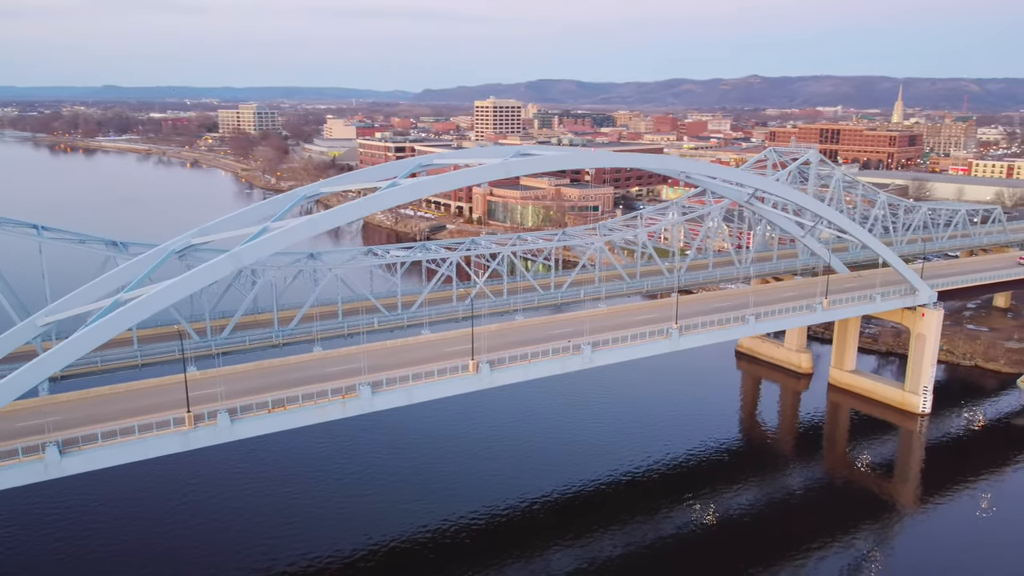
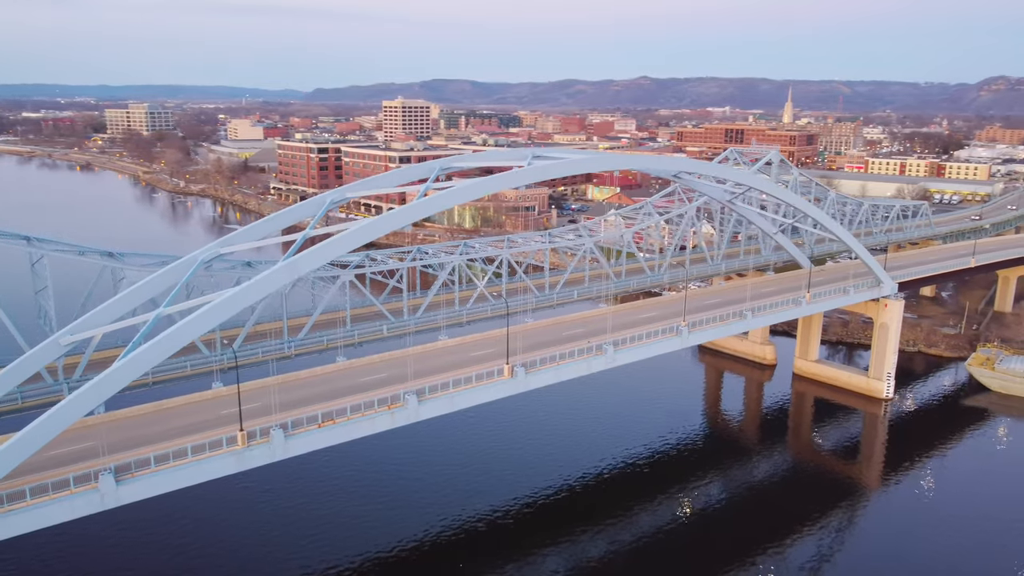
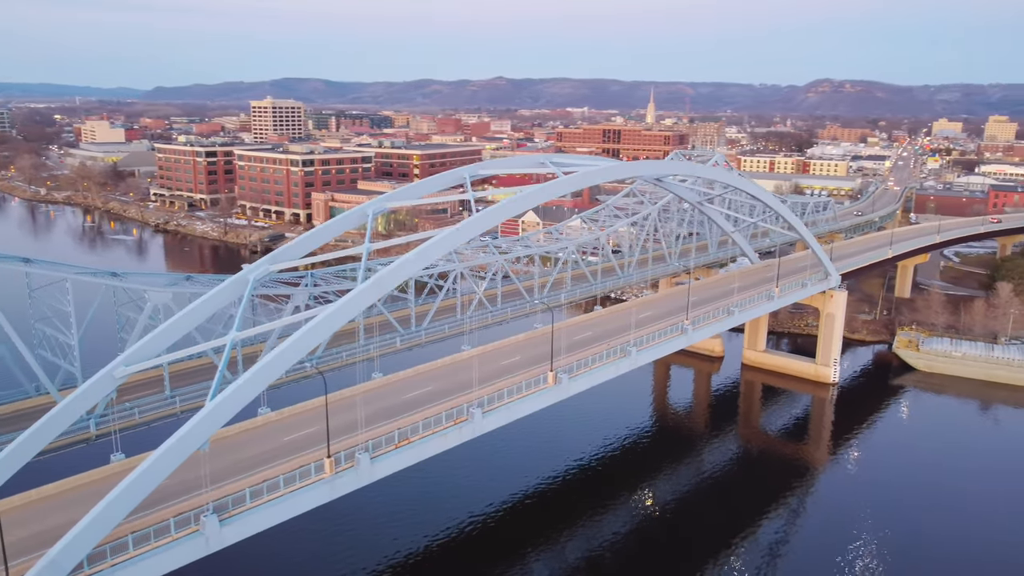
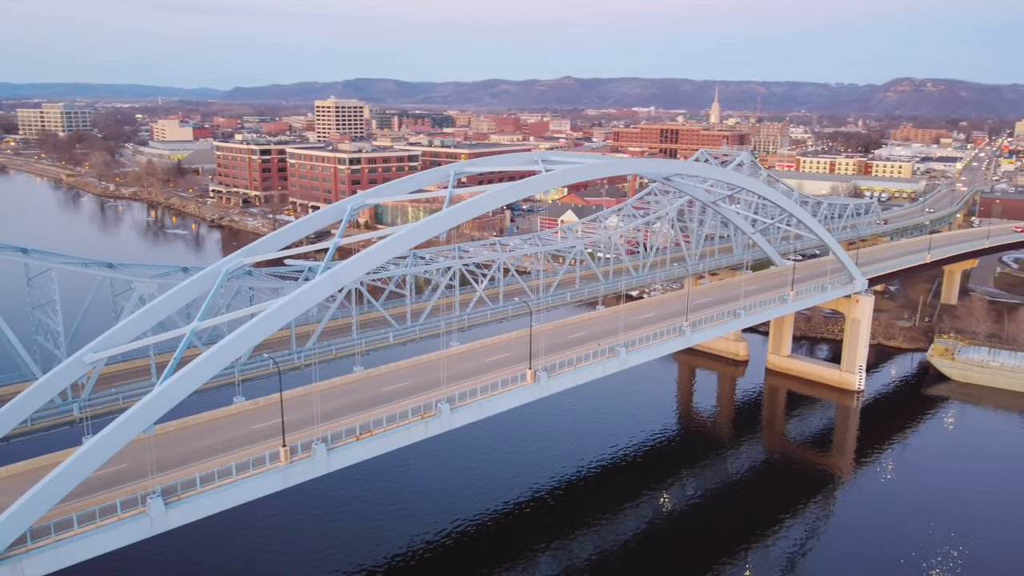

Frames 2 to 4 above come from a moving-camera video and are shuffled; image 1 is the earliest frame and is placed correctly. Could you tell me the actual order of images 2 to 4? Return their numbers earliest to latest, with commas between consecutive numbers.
2, 4, 3
